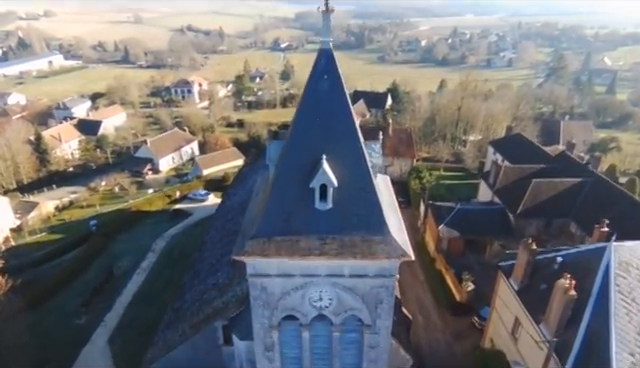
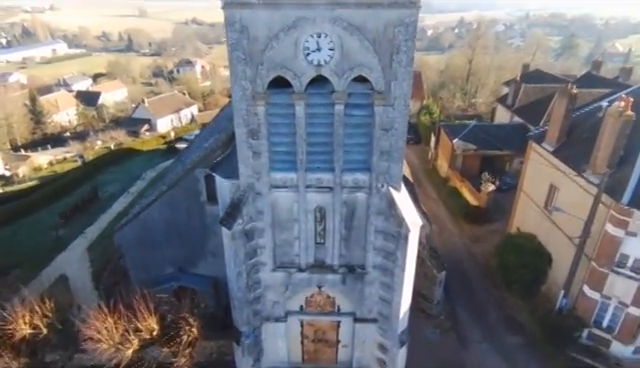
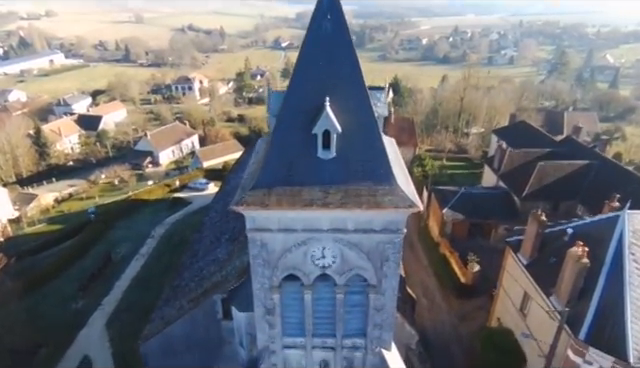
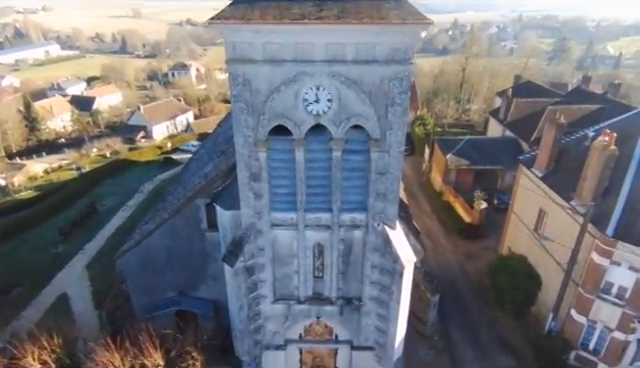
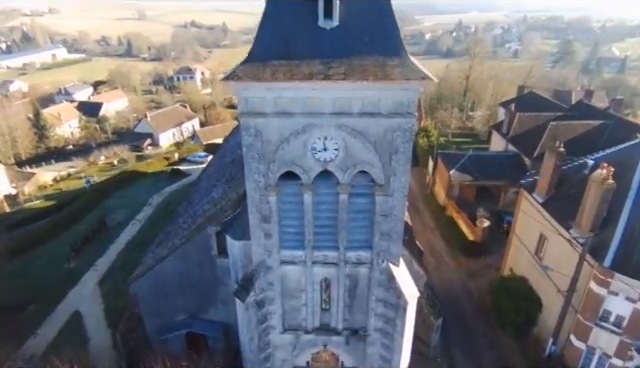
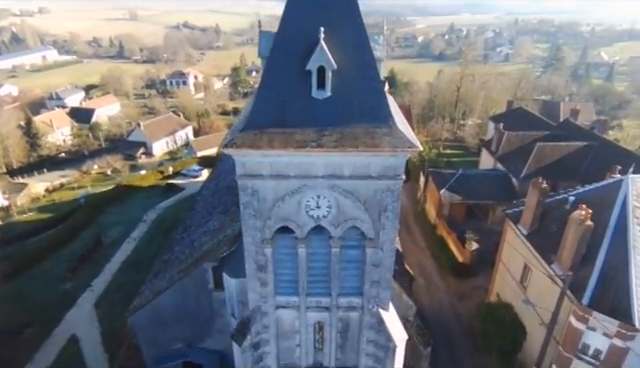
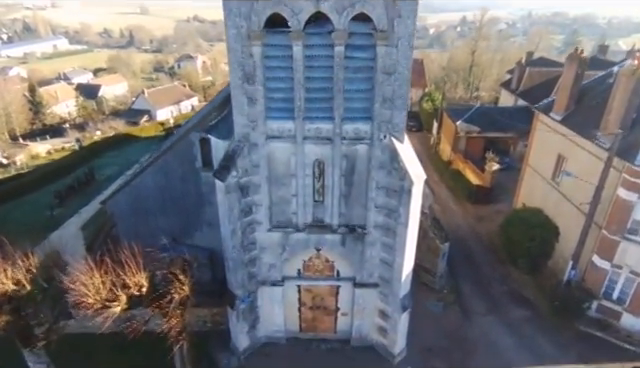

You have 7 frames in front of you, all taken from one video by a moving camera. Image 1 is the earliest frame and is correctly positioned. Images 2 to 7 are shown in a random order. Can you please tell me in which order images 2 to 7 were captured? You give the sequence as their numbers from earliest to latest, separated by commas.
3, 6, 5, 4, 2, 7
